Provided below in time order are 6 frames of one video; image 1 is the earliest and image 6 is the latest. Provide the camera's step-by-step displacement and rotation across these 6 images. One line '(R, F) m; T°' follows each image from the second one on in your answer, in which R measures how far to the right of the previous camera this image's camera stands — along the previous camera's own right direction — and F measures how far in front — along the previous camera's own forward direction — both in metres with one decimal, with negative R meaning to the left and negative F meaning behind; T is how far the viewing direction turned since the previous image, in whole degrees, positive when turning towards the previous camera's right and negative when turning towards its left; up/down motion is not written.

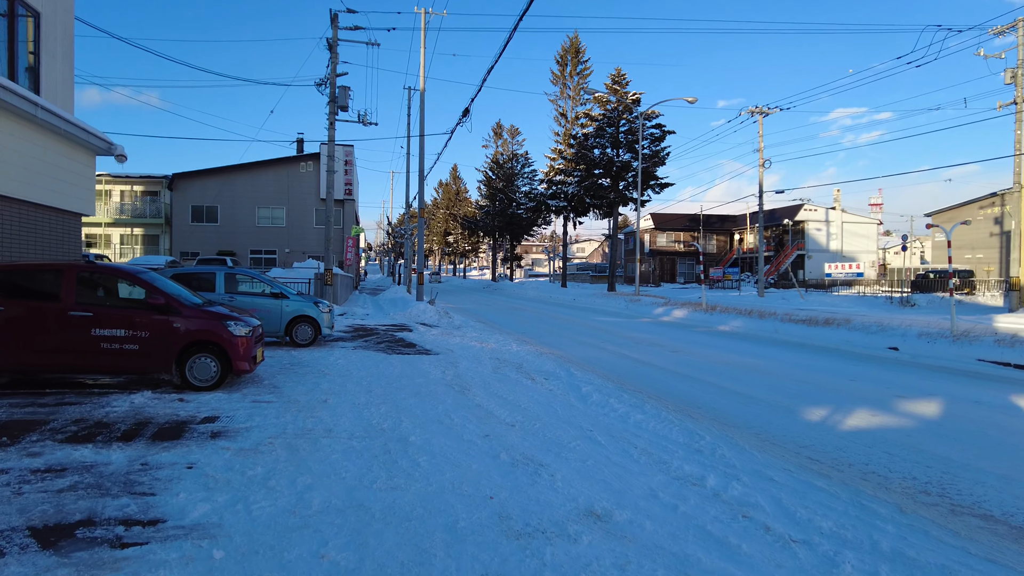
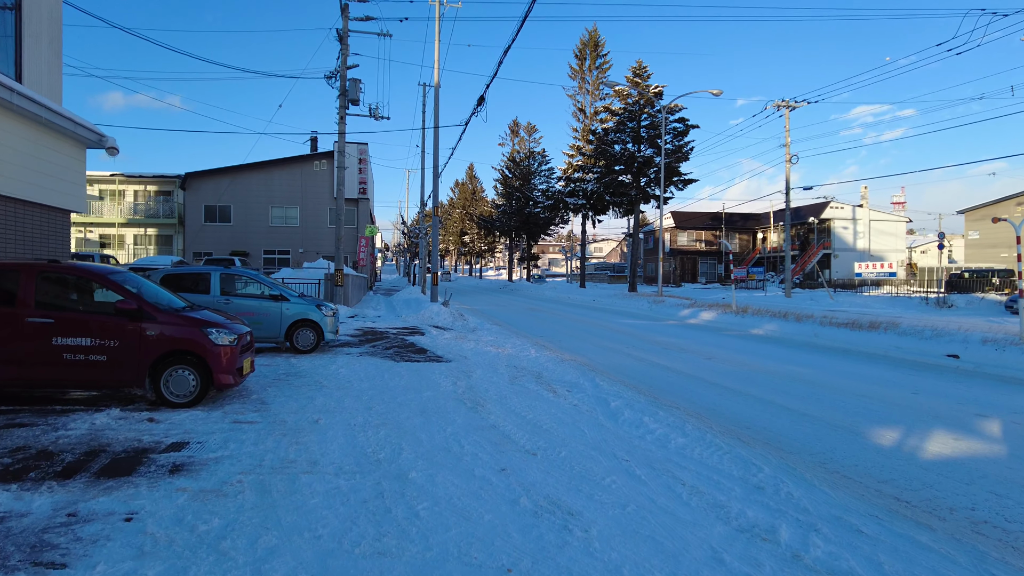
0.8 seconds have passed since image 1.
(0.0, +0.9) m; -1°
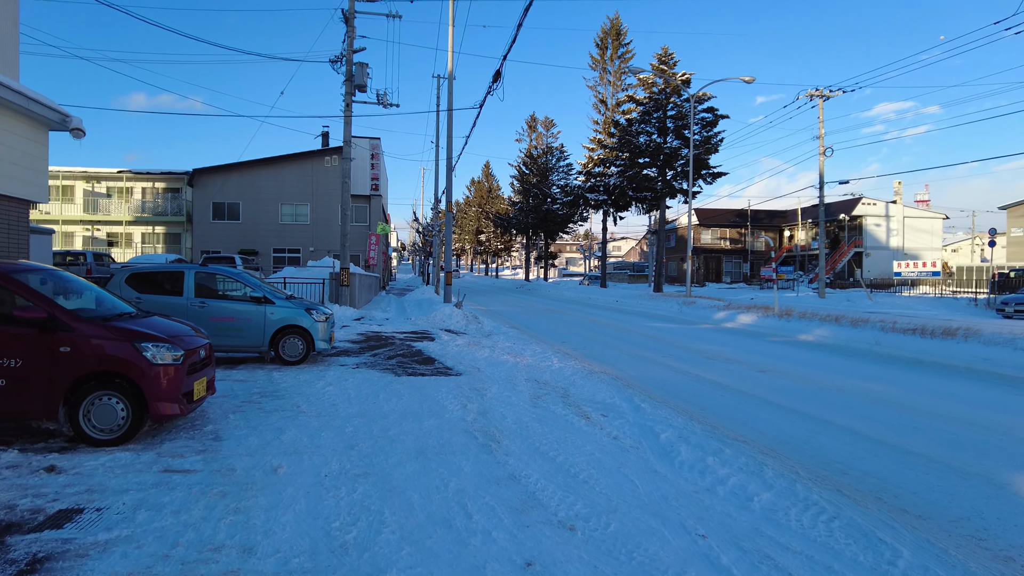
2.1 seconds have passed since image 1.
(-0.1, +1.5) m; -1°
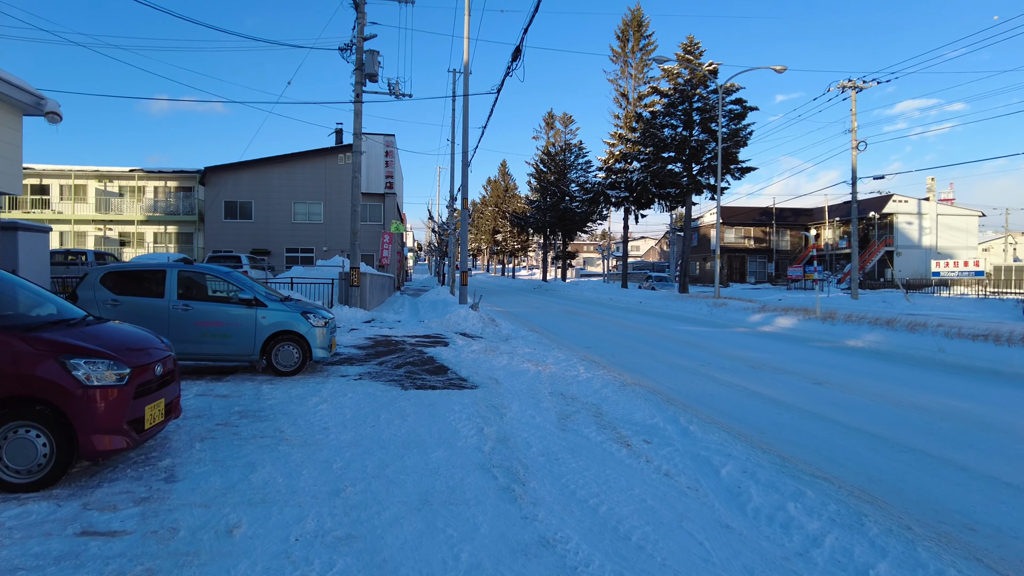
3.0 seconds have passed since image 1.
(-0.1, +1.1) m; -1°
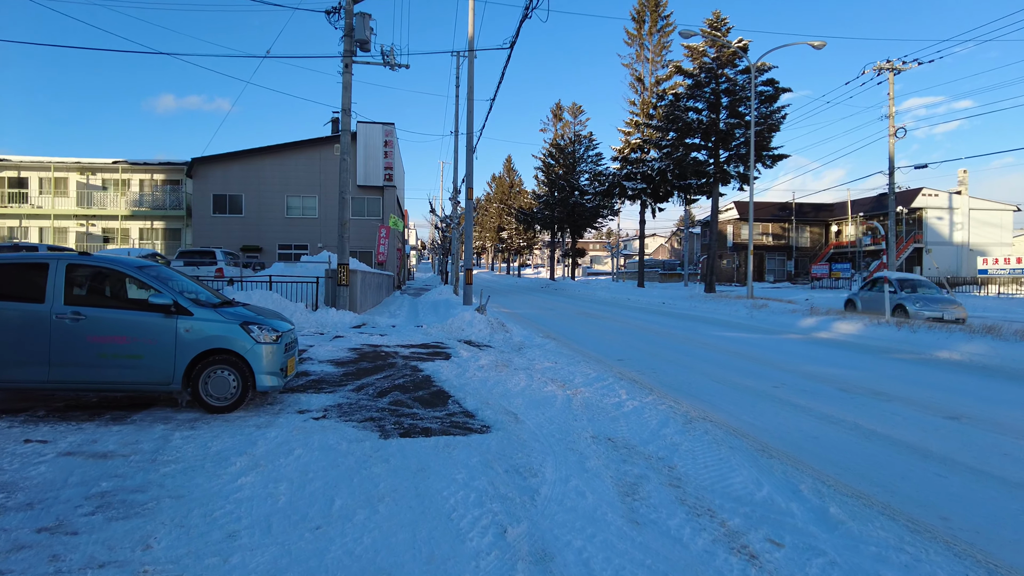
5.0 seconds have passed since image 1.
(-0.2, +2.3) m; 0°
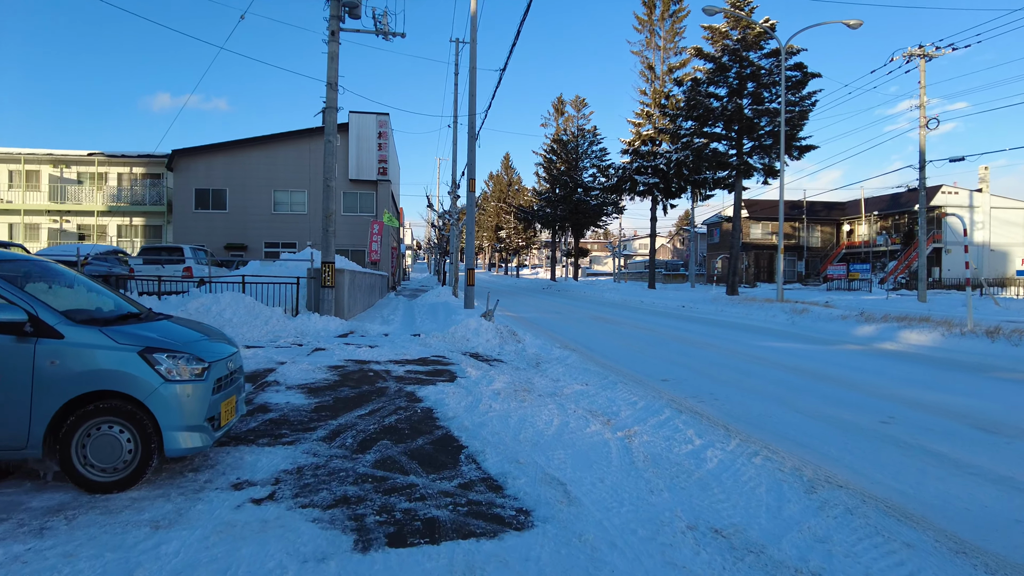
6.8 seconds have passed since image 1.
(-0.3, +2.0) m; 0°
